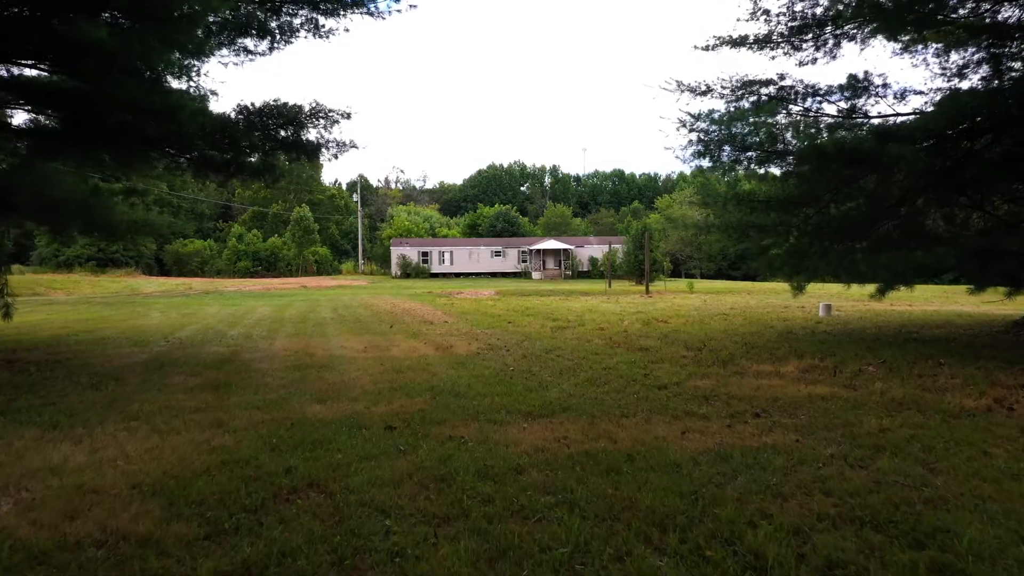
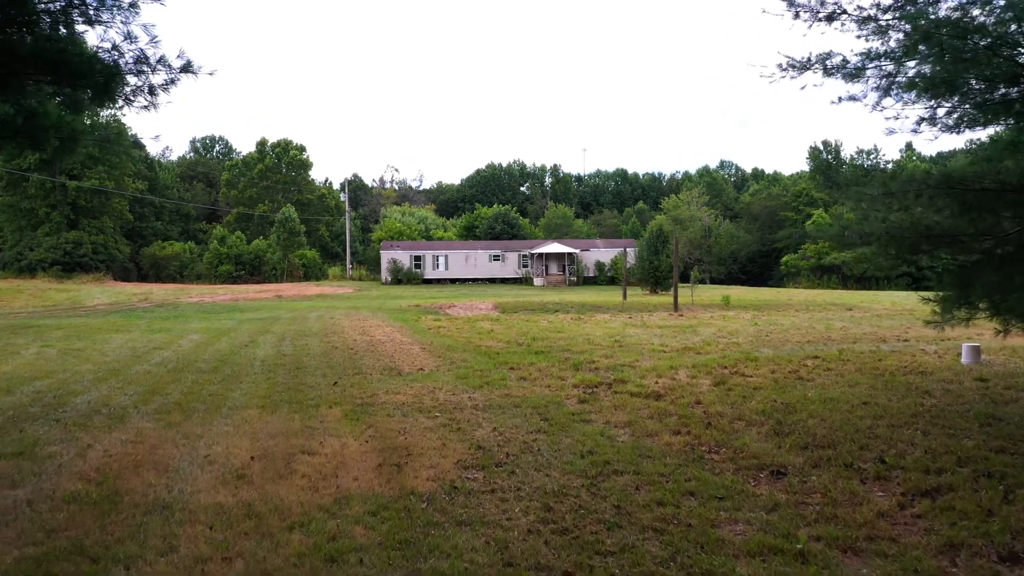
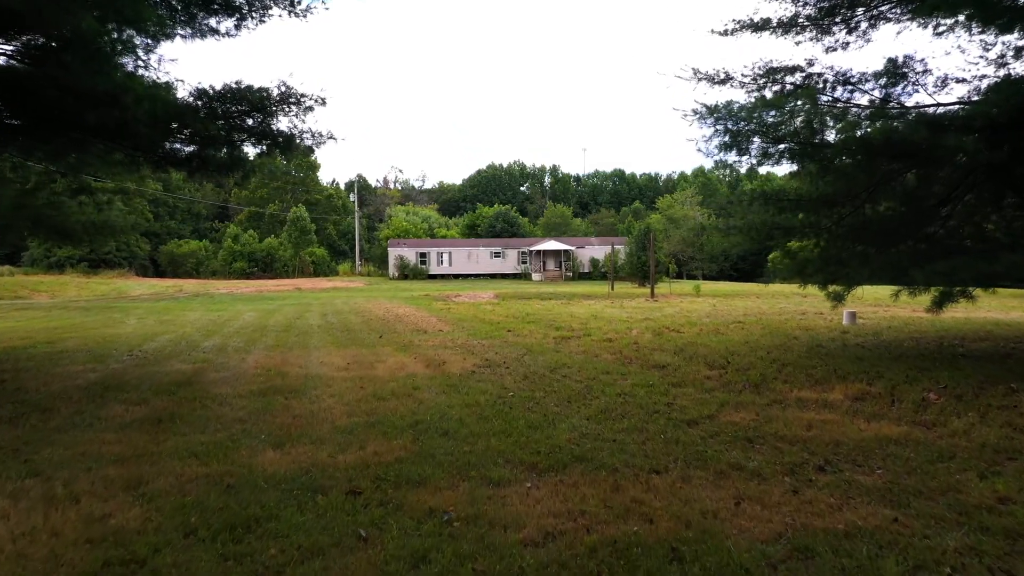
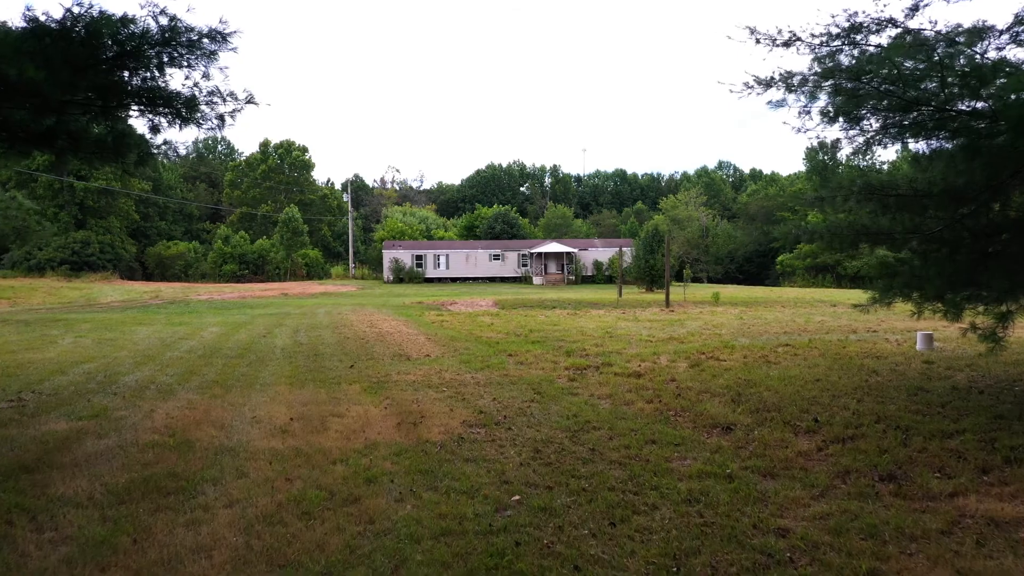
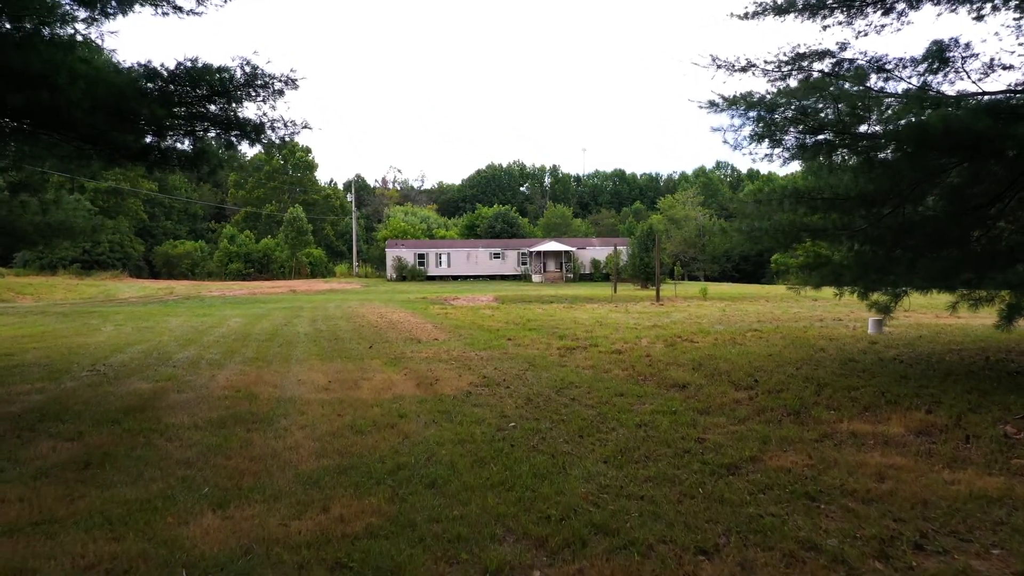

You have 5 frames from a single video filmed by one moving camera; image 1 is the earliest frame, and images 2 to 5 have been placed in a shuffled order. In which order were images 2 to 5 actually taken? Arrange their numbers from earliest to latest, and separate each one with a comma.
3, 5, 4, 2
